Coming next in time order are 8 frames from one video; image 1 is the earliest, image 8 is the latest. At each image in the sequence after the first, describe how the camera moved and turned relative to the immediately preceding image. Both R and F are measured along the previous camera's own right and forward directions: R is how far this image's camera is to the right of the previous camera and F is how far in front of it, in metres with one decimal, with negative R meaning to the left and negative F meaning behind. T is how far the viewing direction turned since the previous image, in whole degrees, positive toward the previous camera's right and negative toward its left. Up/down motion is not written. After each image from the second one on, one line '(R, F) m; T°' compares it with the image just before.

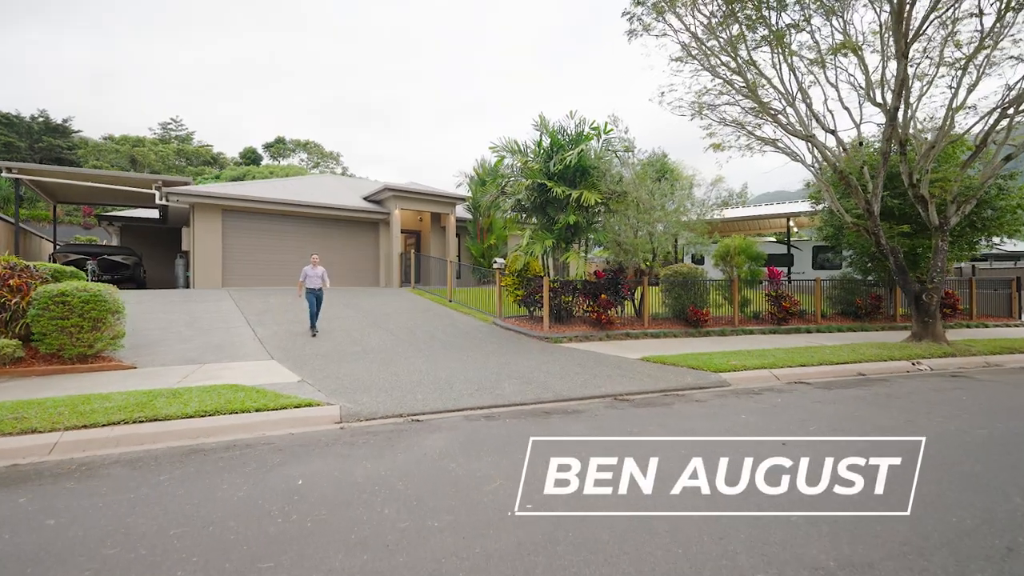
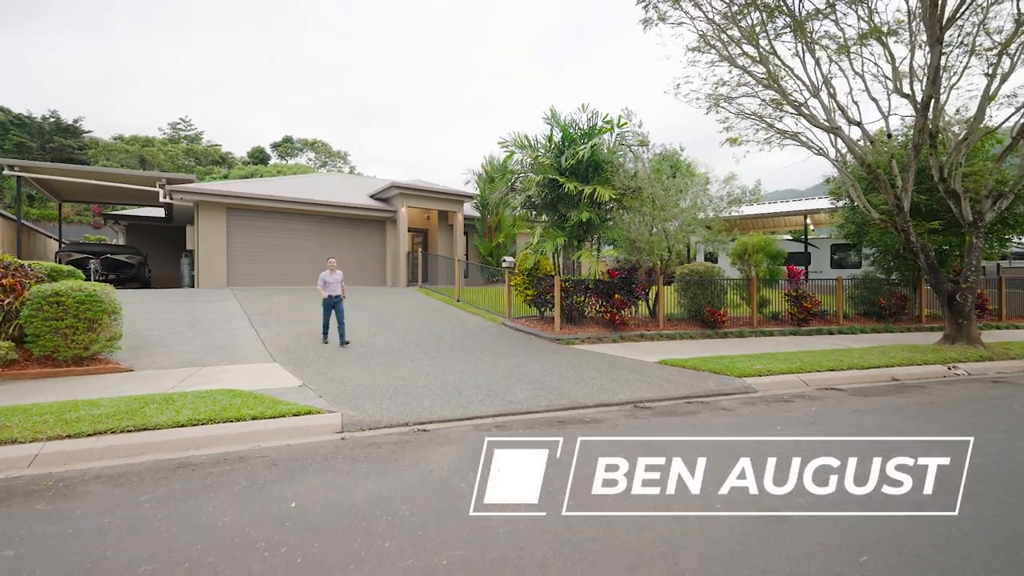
(-0.1, +0.4) m; -1°
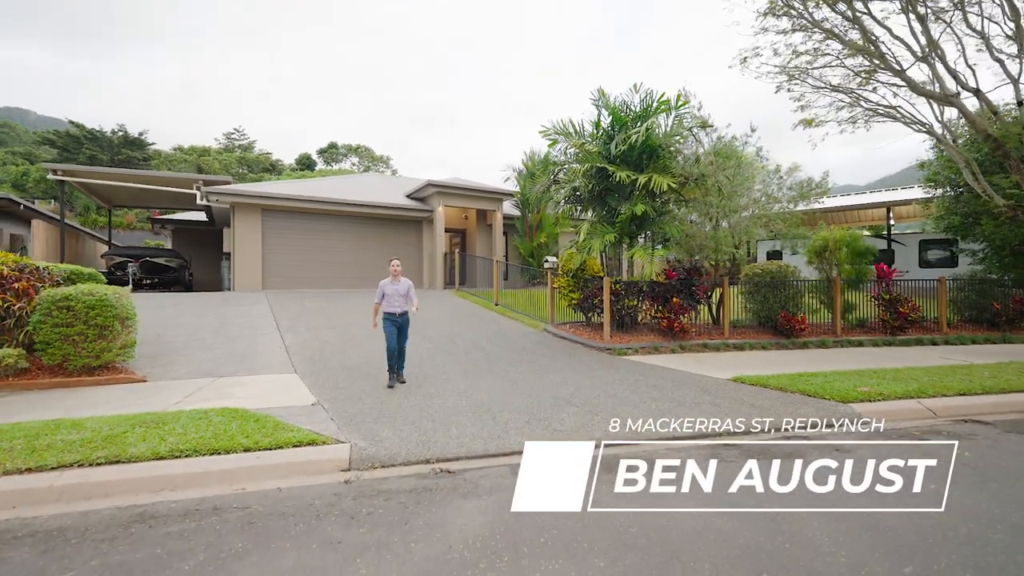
(0.0, +1.1) m; -5°
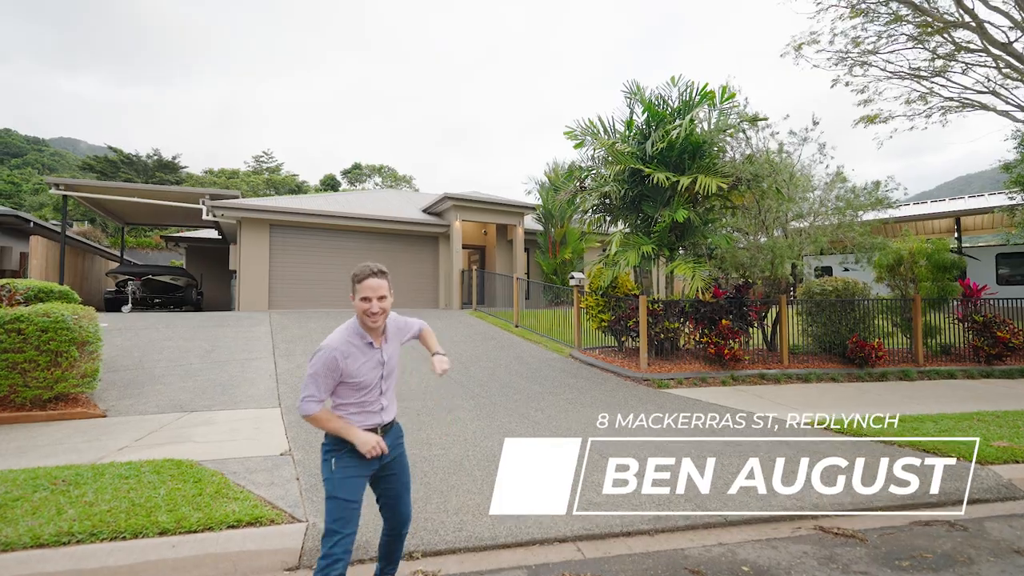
(0.0, +1.2) m; -3°
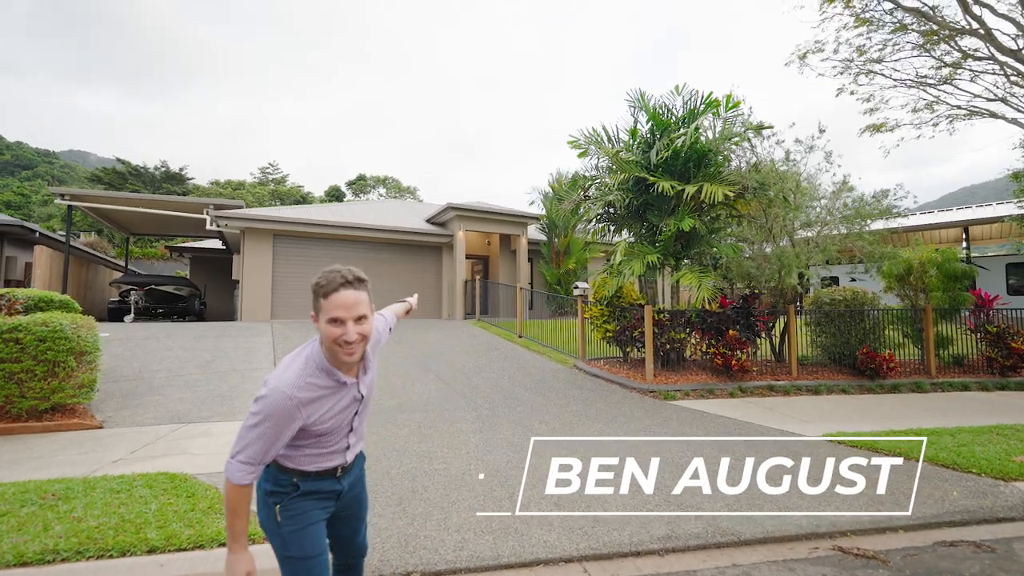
(0.0, +0.1) m; 0°
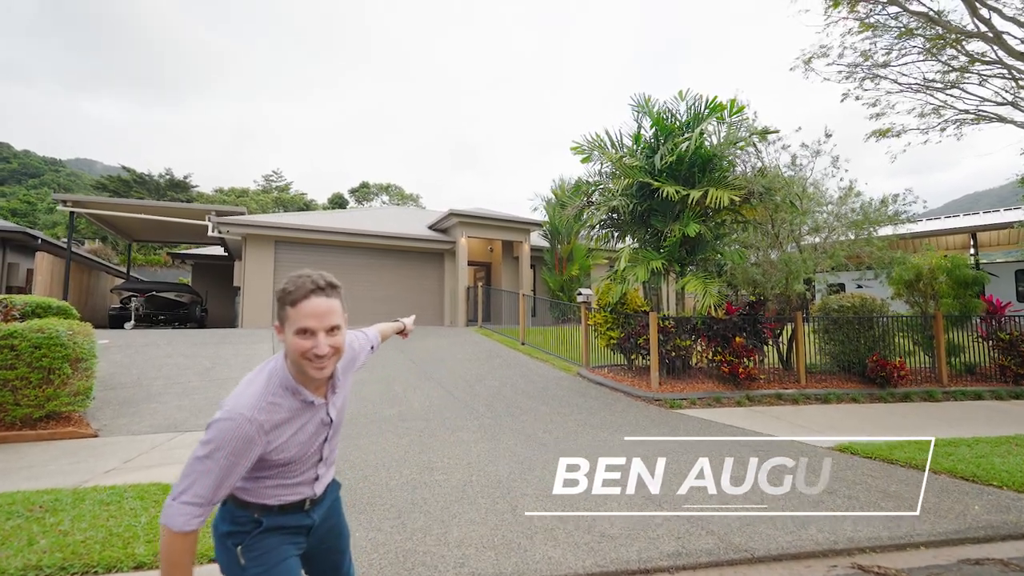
(0.0, +0.1) m; 0°
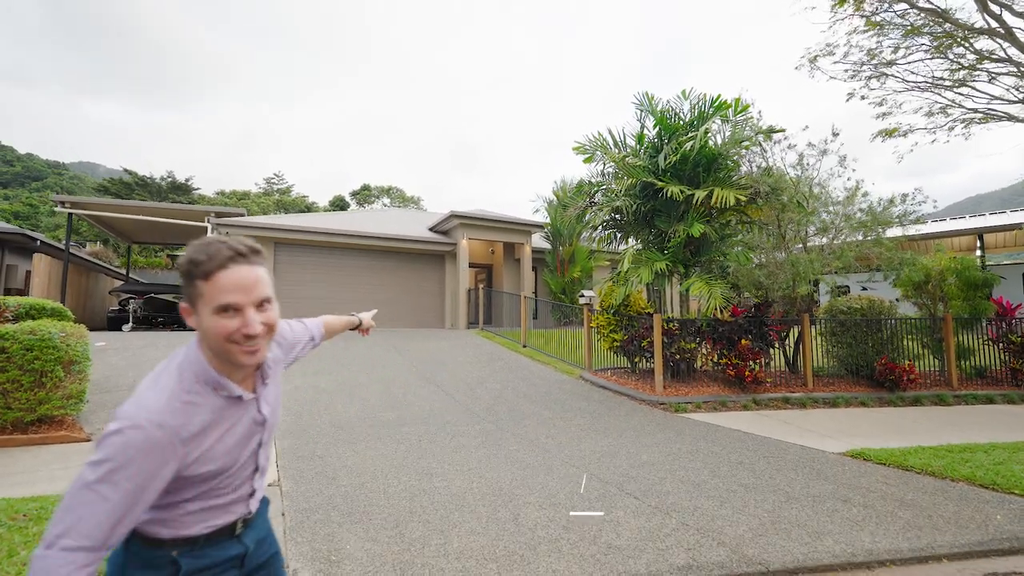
(0.0, +0.1) m; 0°
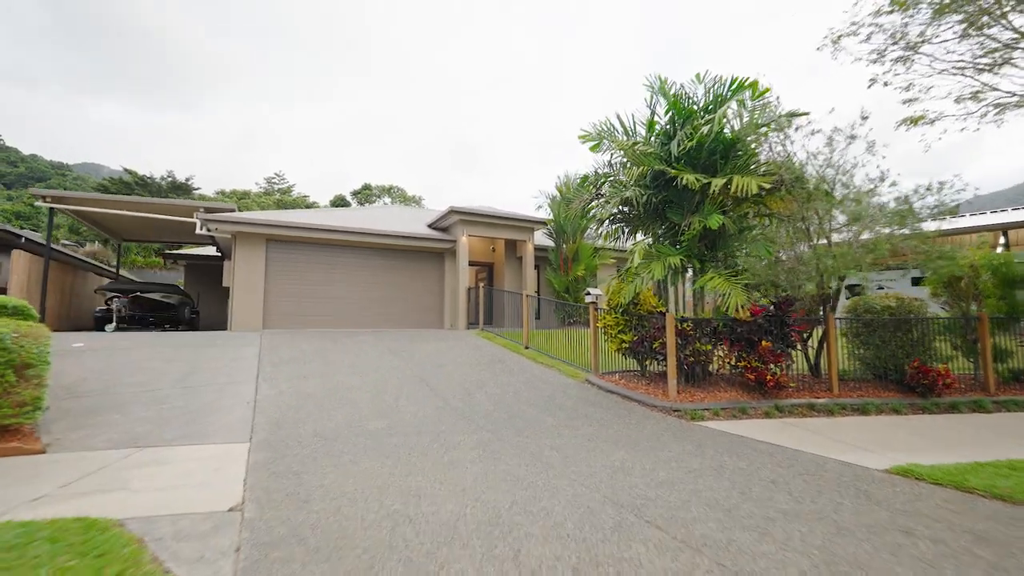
(0.0, +0.6) m; 0°
